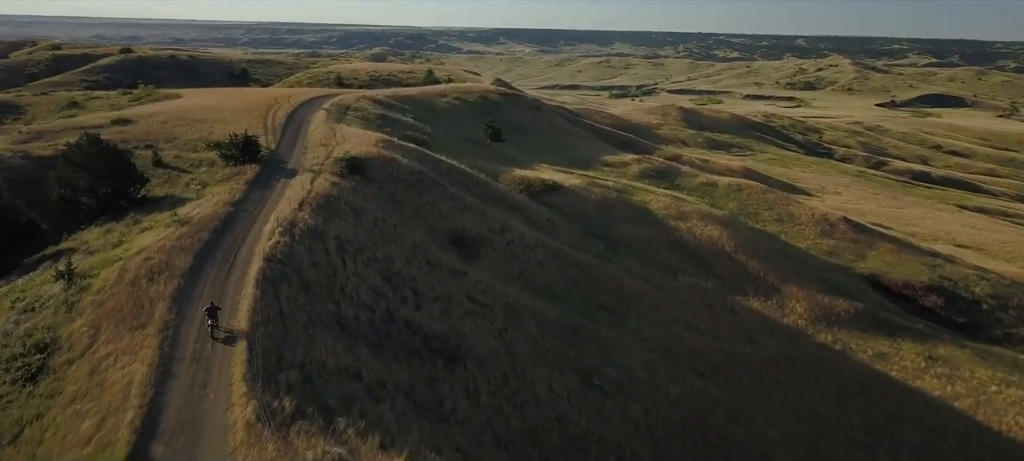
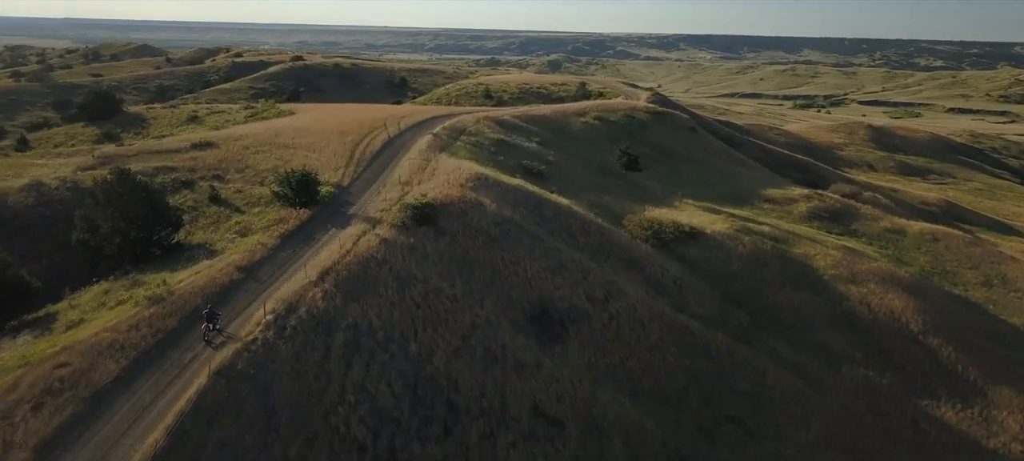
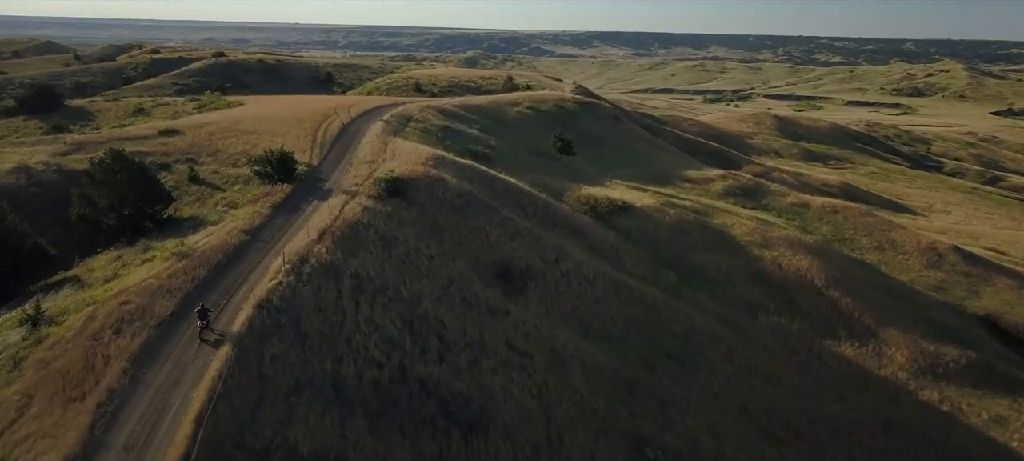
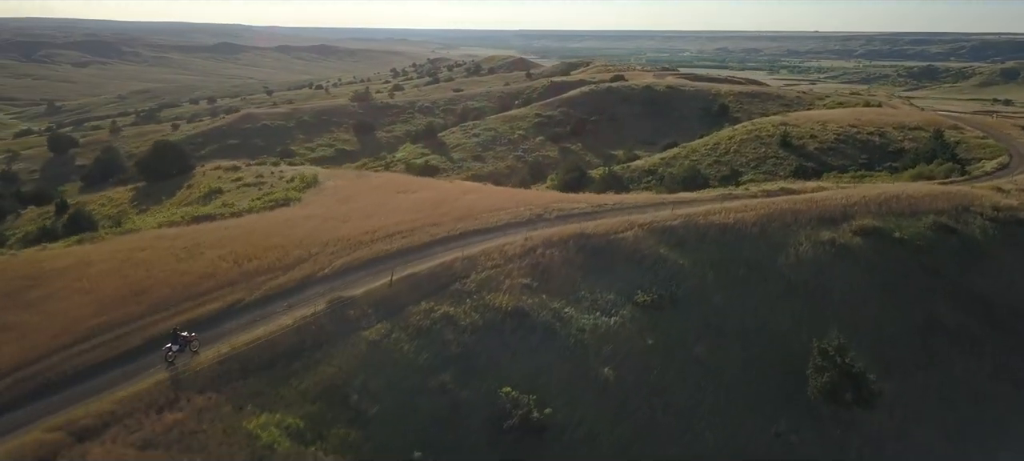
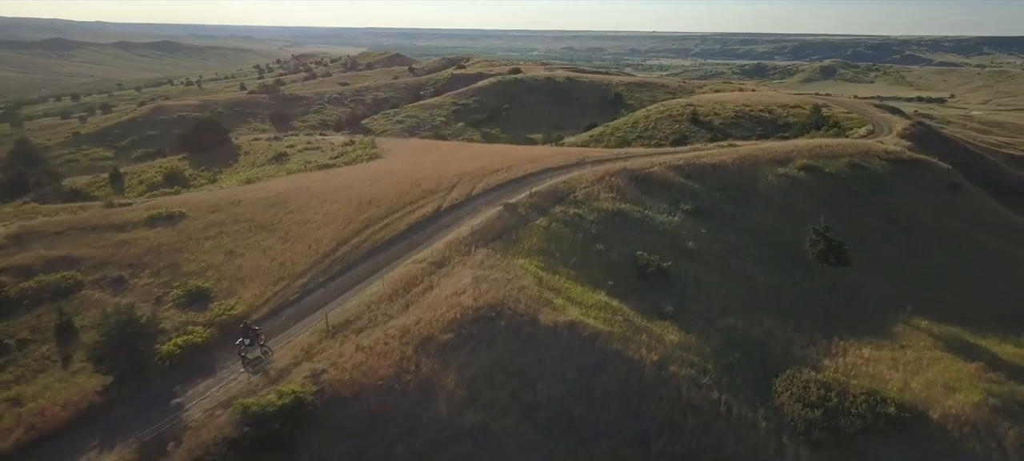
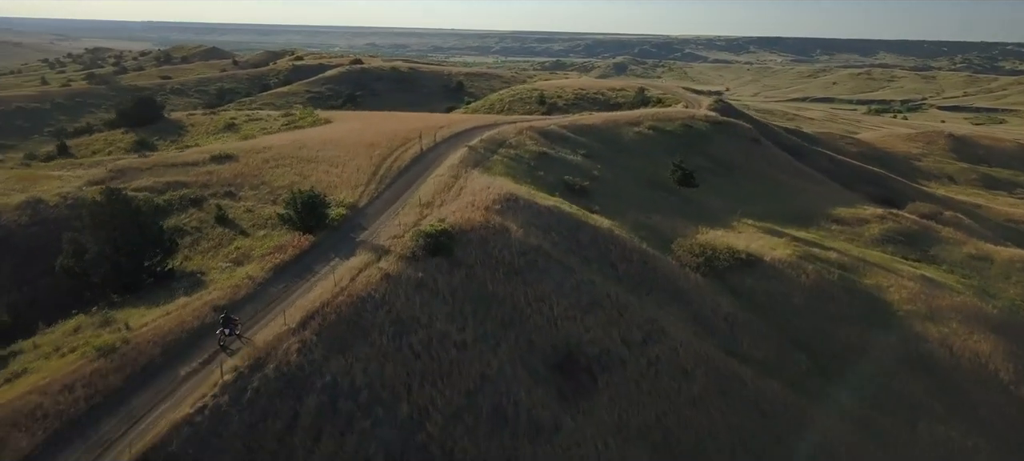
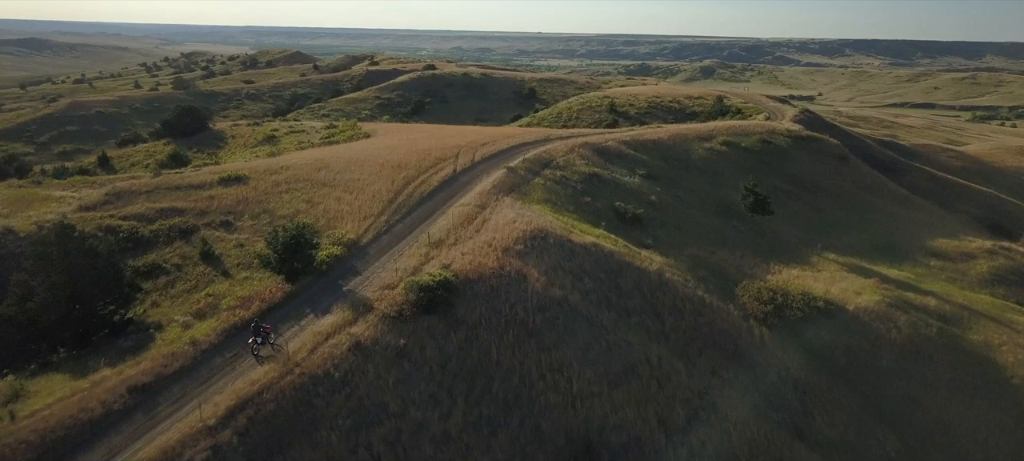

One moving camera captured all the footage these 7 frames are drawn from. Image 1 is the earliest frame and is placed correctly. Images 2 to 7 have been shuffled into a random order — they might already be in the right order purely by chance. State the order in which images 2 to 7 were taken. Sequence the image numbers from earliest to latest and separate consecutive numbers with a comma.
3, 2, 6, 7, 5, 4
